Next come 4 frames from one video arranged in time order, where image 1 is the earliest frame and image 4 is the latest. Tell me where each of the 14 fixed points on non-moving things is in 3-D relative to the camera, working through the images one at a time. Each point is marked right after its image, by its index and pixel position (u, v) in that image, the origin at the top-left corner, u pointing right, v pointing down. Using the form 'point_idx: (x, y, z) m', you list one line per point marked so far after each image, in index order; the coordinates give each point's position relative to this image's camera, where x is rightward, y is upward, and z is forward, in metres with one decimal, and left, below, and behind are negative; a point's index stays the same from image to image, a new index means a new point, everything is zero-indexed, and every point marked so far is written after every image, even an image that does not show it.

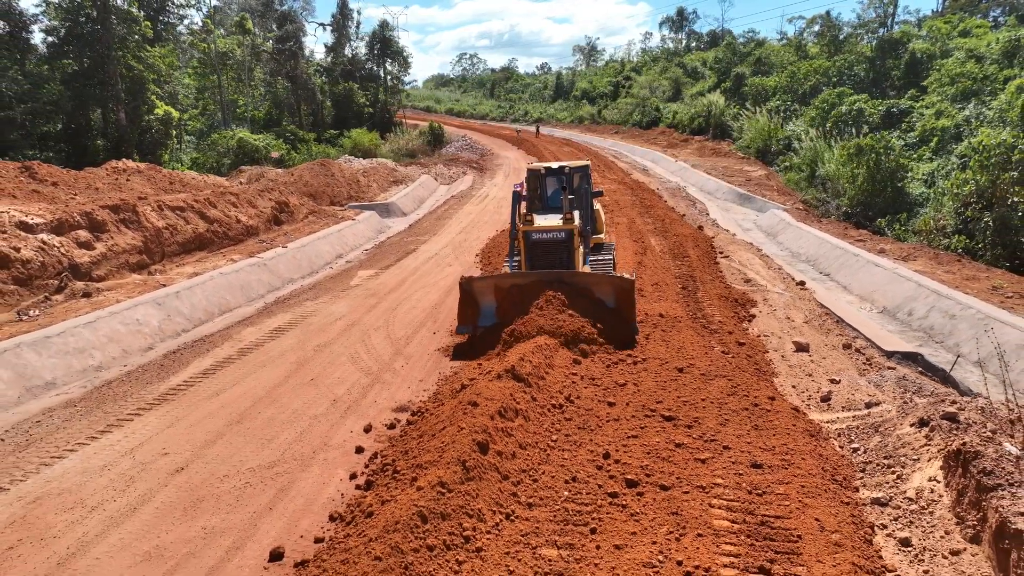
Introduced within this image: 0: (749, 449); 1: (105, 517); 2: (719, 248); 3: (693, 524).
0: (+2.0, -1.3, +4.9) m
1: (-3.0, -1.7, +4.3) m
2: (+4.5, +0.9, +12.7) m
3: (+1.2, -1.6, +4.0) m
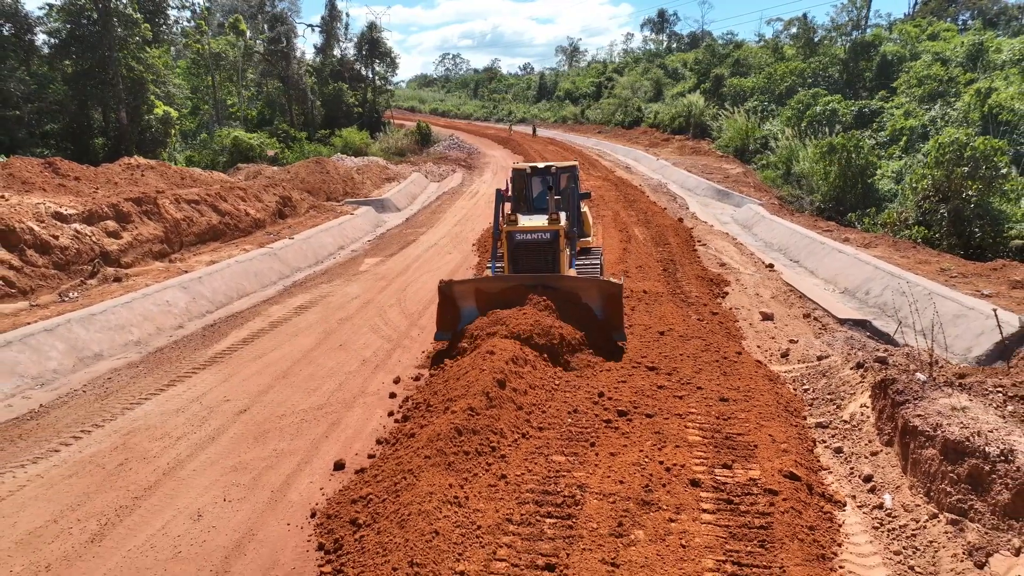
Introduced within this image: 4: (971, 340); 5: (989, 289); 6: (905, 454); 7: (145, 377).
0: (+2.1, -1.0, +5.9) m
1: (-2.9, -1.4, +5.2) m
2: (+4.4, +1.2, +13.8) m
3: (+1.4, -1.3, +5.0) m
4: (+5.5, -0.6, +6.8) m
5: (+7.4, -0.1, +8.9) m
6: (+3.0, -1.3, +4.5) m
7: (-4.2, -1.0, +6.6) m
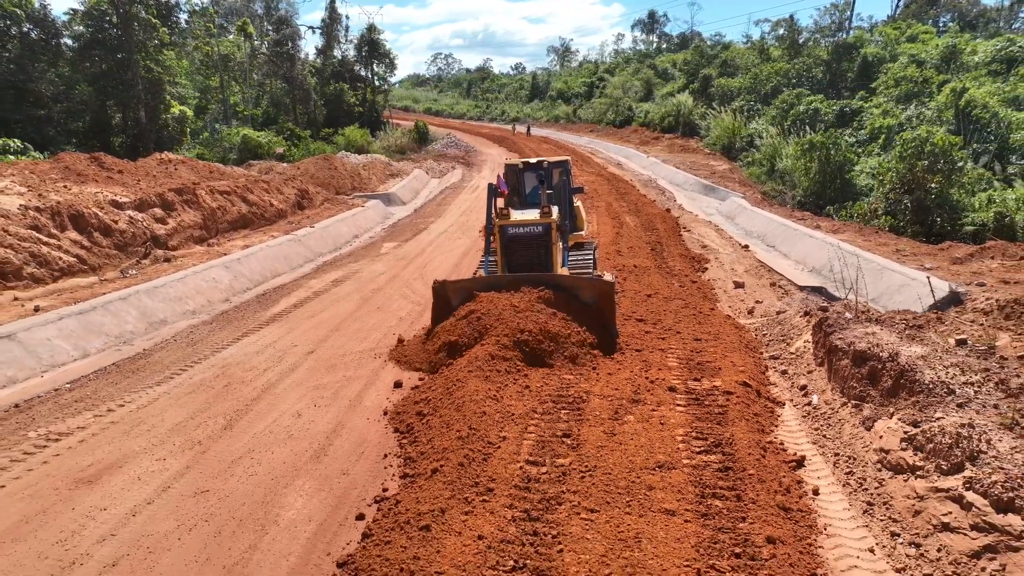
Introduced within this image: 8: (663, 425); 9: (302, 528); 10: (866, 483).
0: (+2.3, -0.6, +7.4) m
1: (-2.7, -1.0, +6.6) m
2: (+4.5, +1.7, +15.2) m
3: (+1.6, -0.8, +6.4) m
4: (+5.7, -0.2, +8.3) m
5: (+7.5, +0.4, +10.4) m
6: (+3.2, -0.8, +5.9) m
7: (-4.0, -0.6, +7.9) m
8: (+1.3, -1.2, +5.1) m
9: (-1.4, -1.6, +4.0) m
10: (+2.7, -1.5, +4.4) m
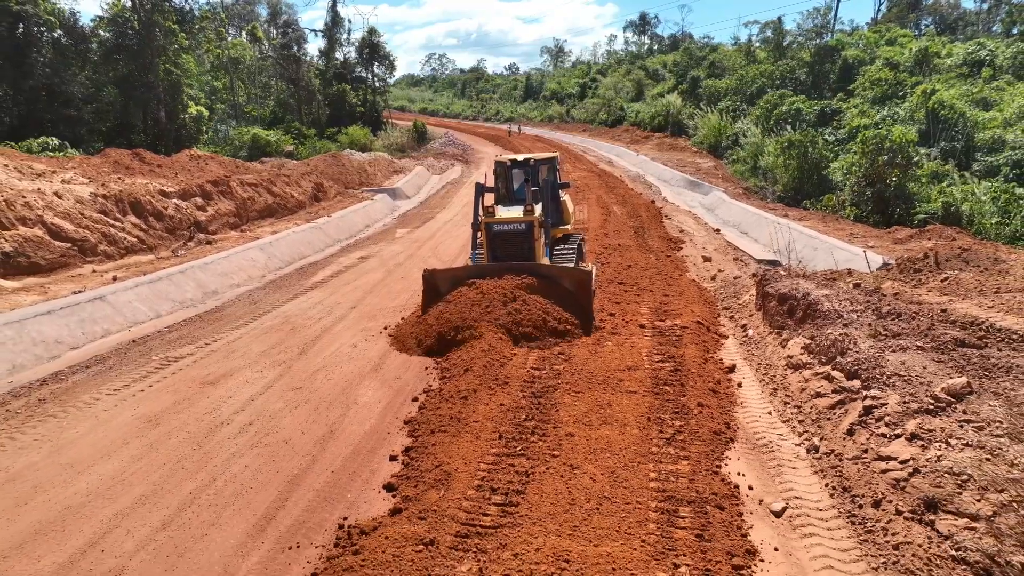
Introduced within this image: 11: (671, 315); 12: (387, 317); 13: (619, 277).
0: (+2.4, -0.1, +9.1) m
1: (-2.6, -0.5, +8.2) m
2: (+4.5, +2.2, +17.0) m
3: (+1.7, -0.3, +8.1) m
4: (+5.7, +0.4, +10.0) m
5: (+7.6, +1.0, +12.1) m
6: (+3.3, -0.3, +7.6) m
7: (-3.9, -0.1, +9.6) m
8: (+1.4, -0.7, +6.8) m
9: (-1.3, -1.1, +5.7) m
10: (+2.7, -0.9, +6.1) m
11: (+2.2, -0.4, +7.9) m
12: (-1.8, -0.4, +8.3) m
13: (+1.8, +0.2, +9.9) m
